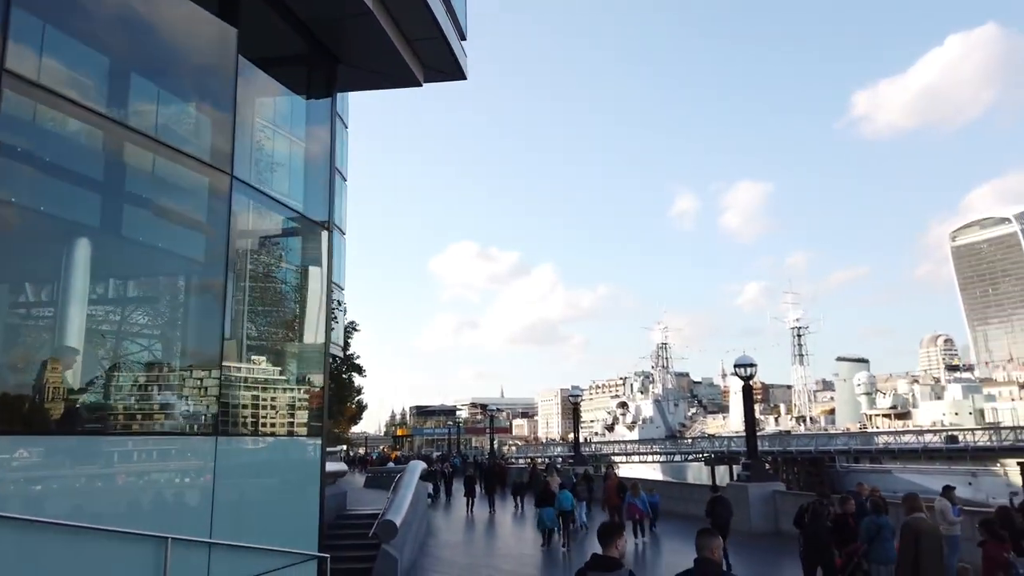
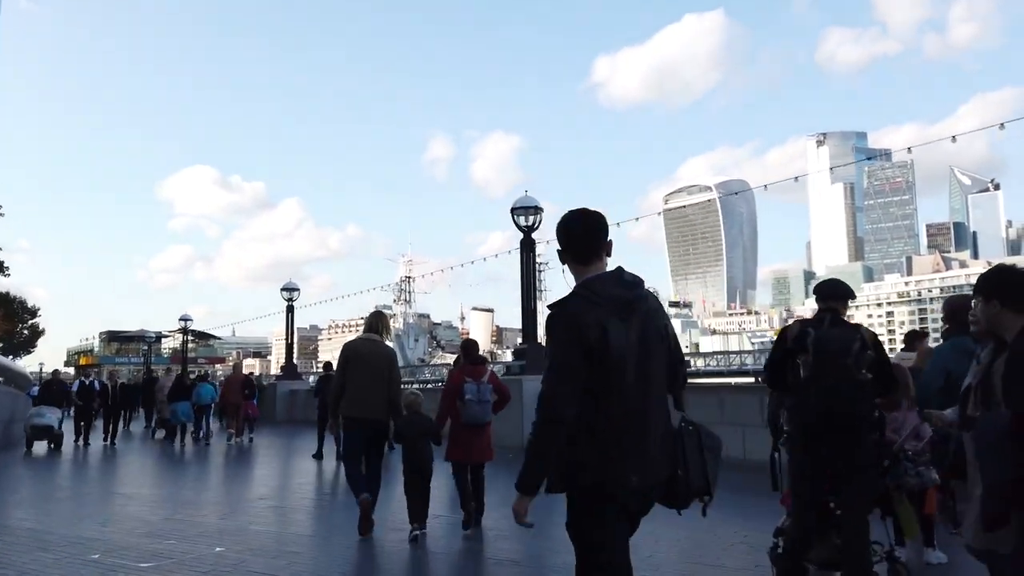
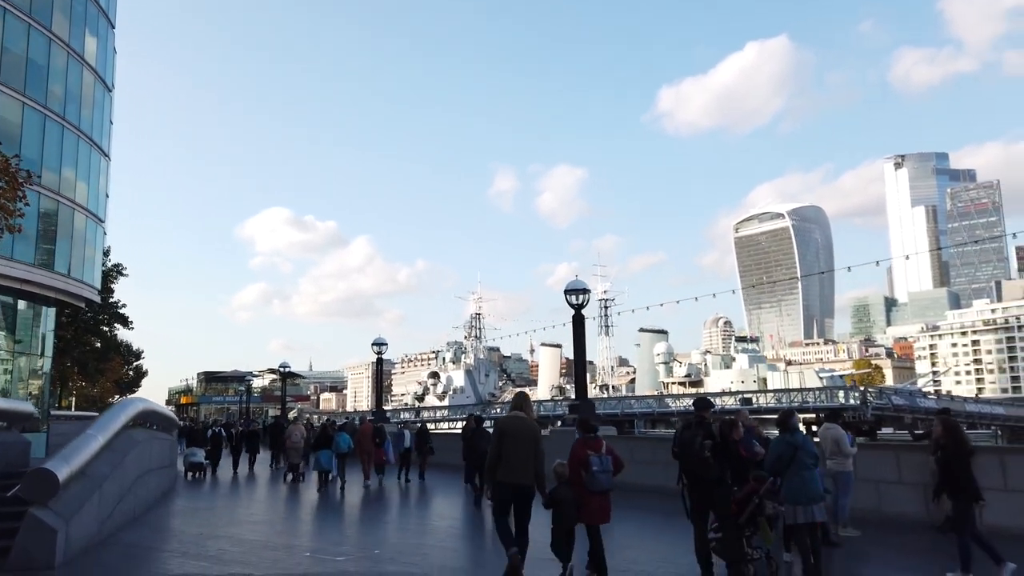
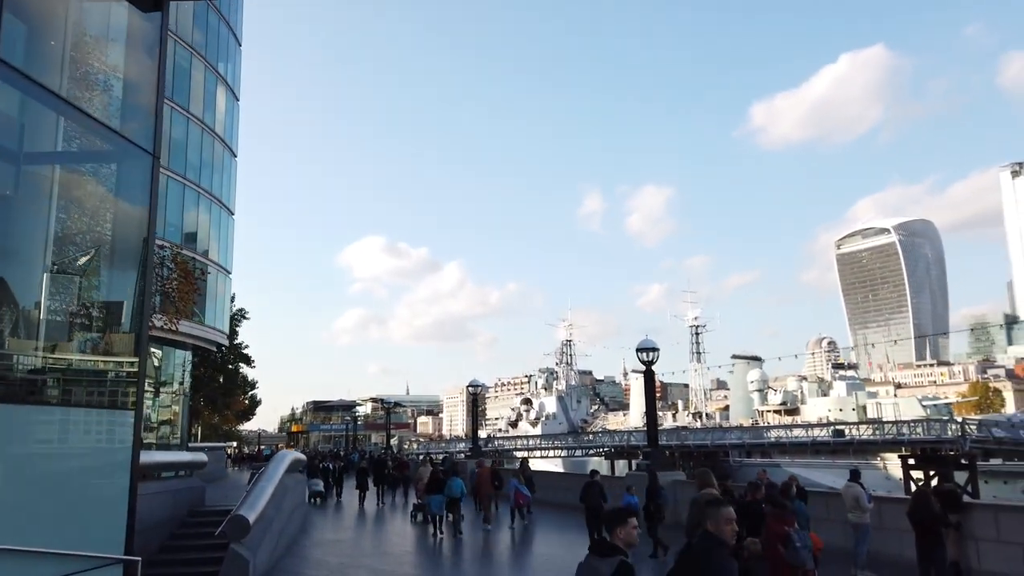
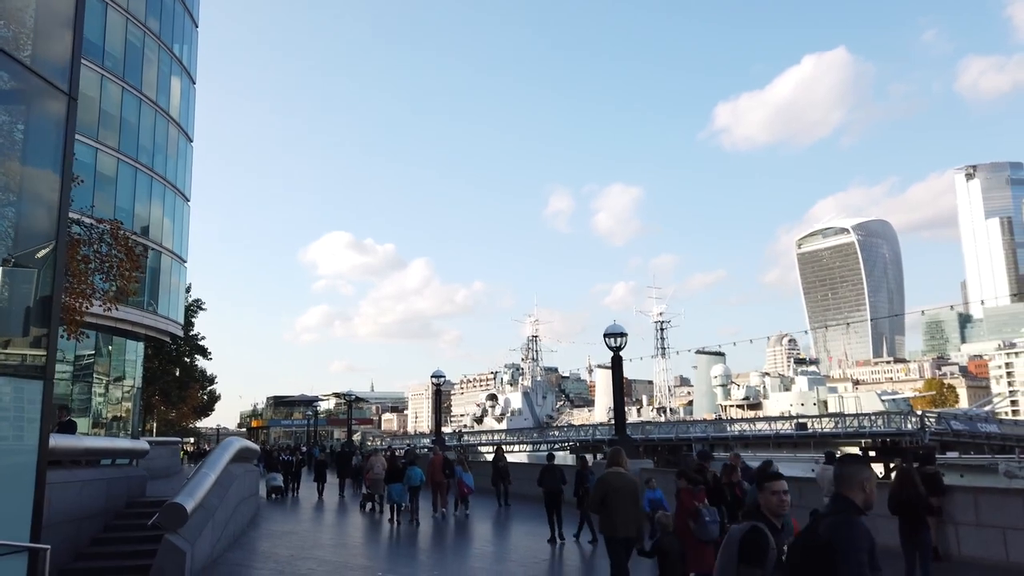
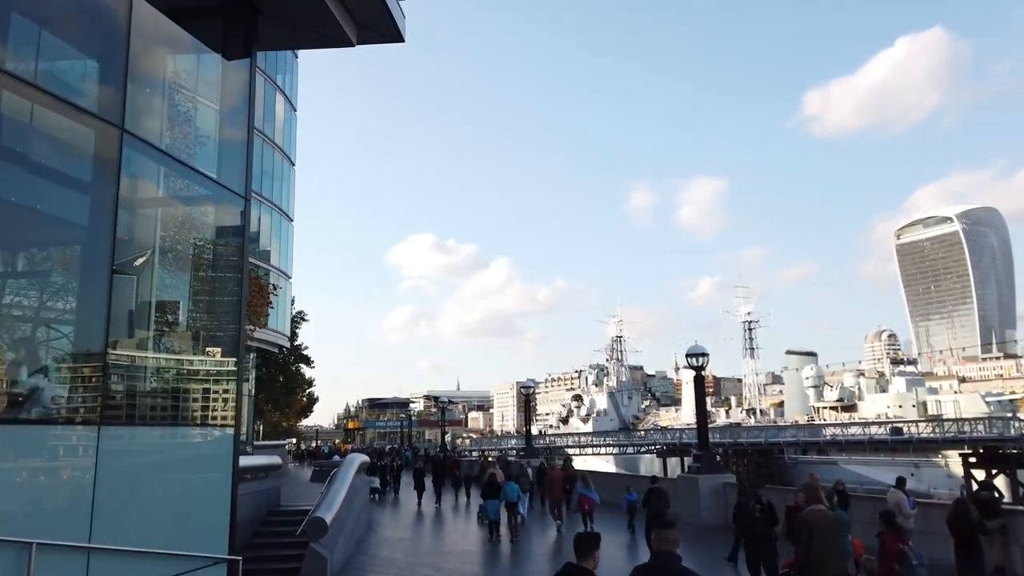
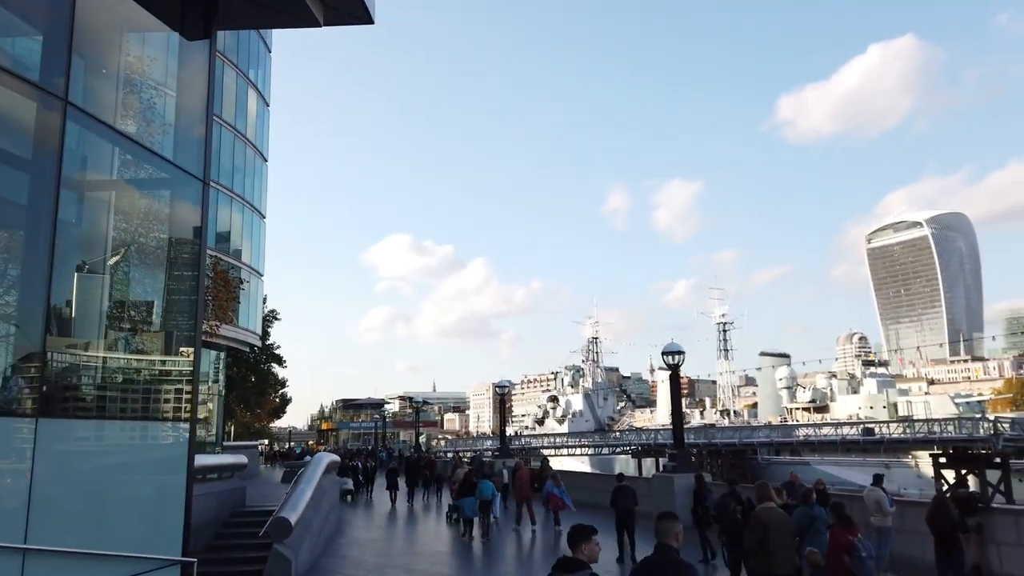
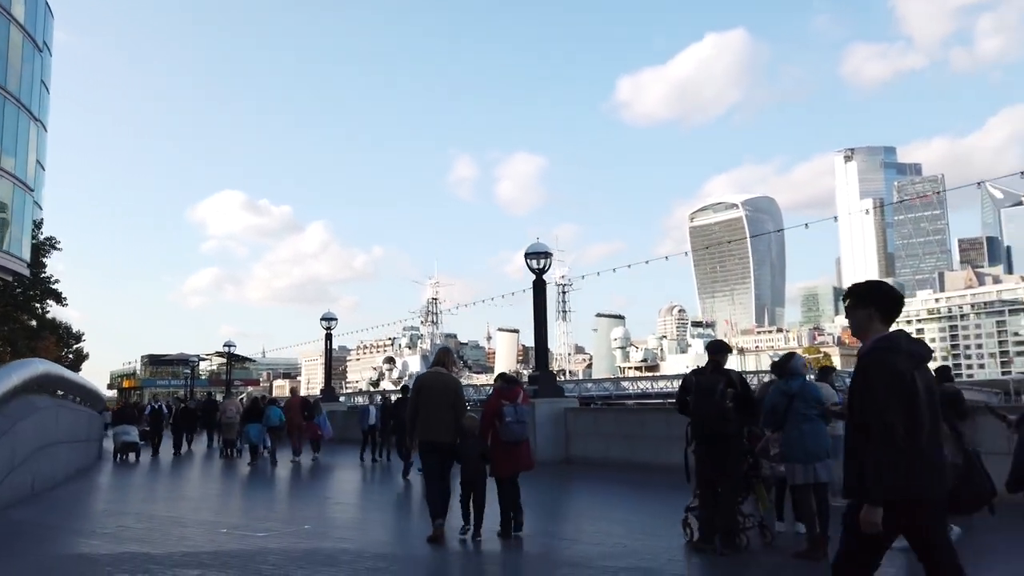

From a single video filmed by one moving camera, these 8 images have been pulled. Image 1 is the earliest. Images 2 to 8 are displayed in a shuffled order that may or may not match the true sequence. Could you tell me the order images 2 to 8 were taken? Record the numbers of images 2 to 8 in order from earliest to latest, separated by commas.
6, 7, 4, 5, 3, 8, 2
